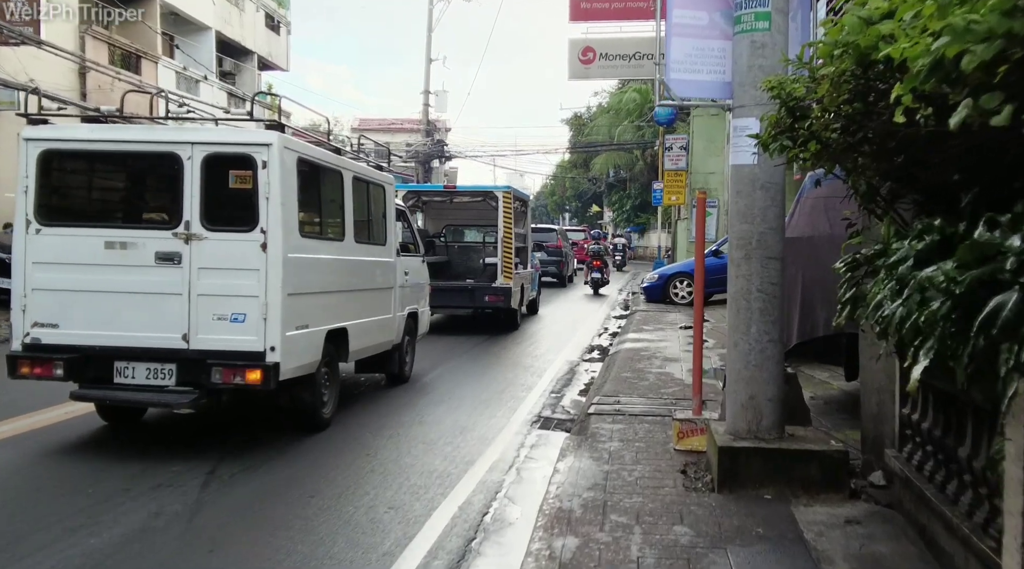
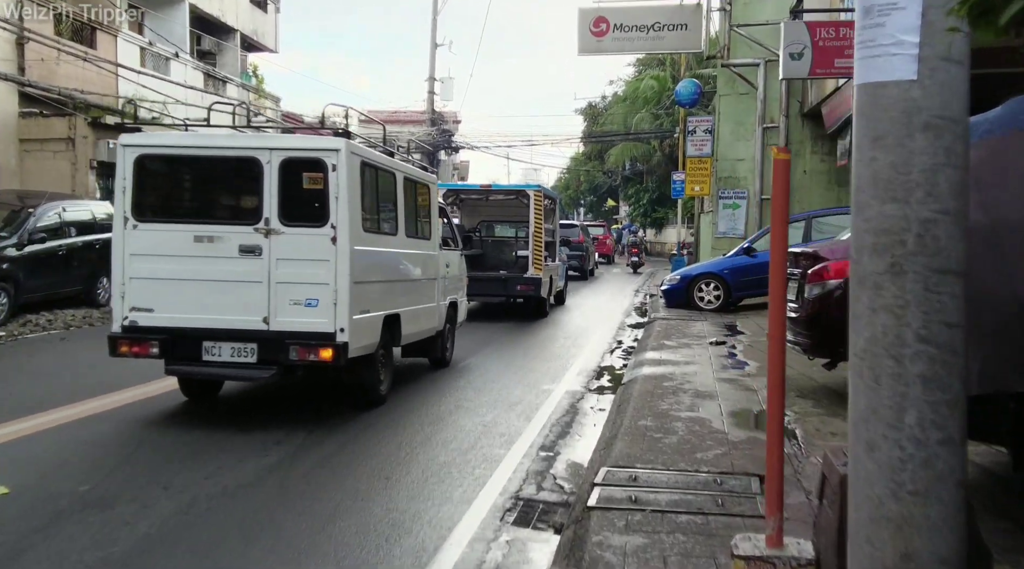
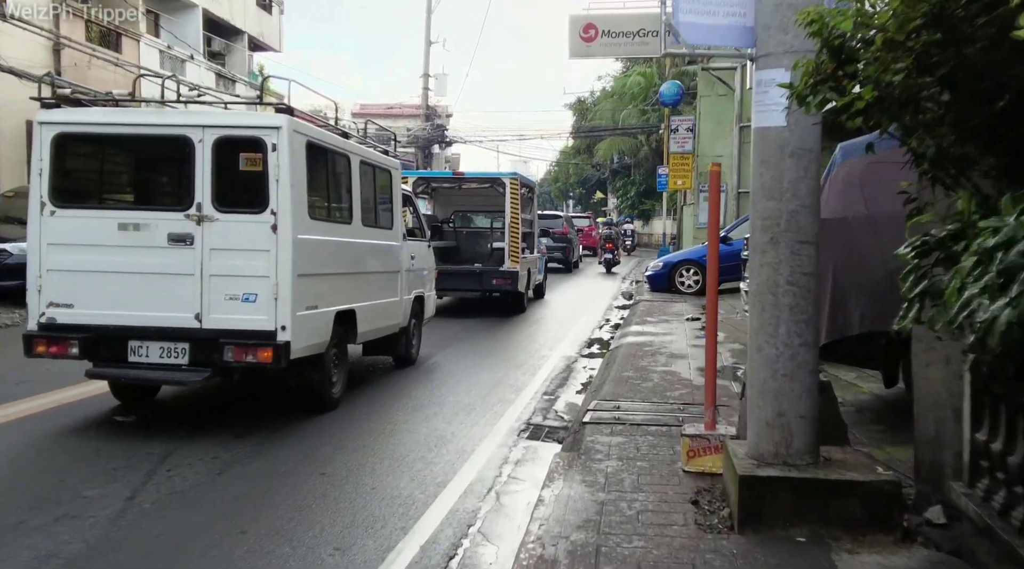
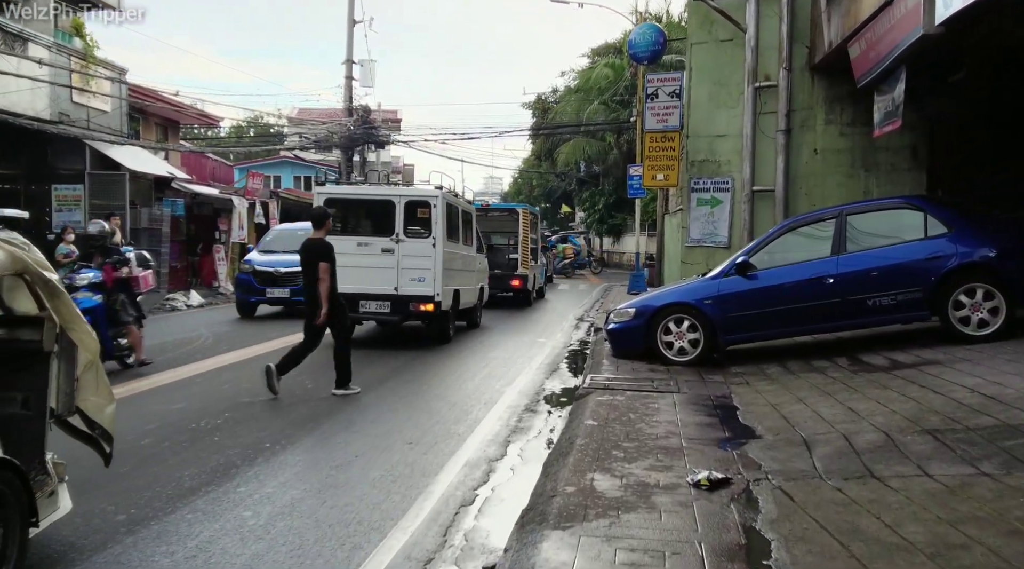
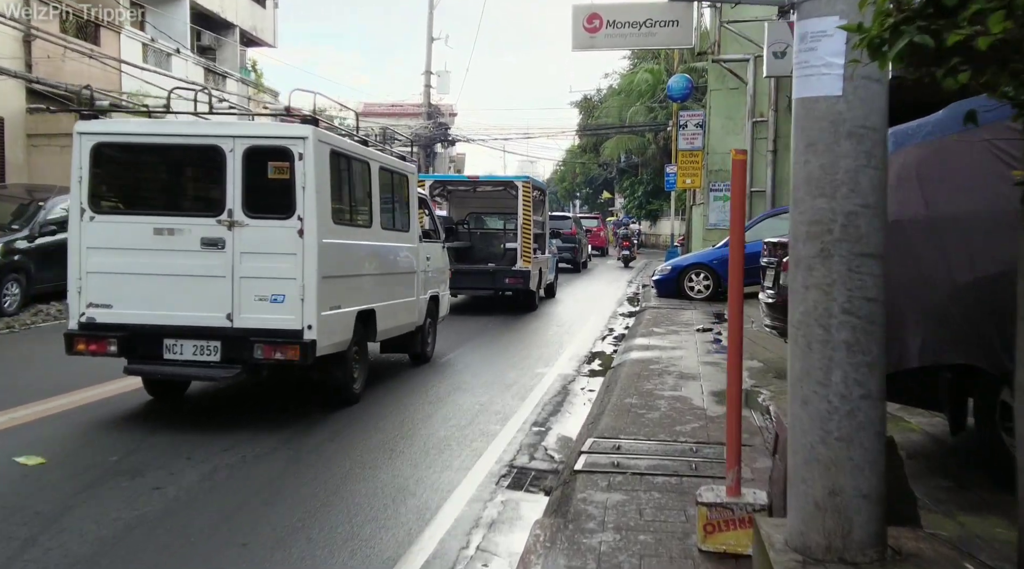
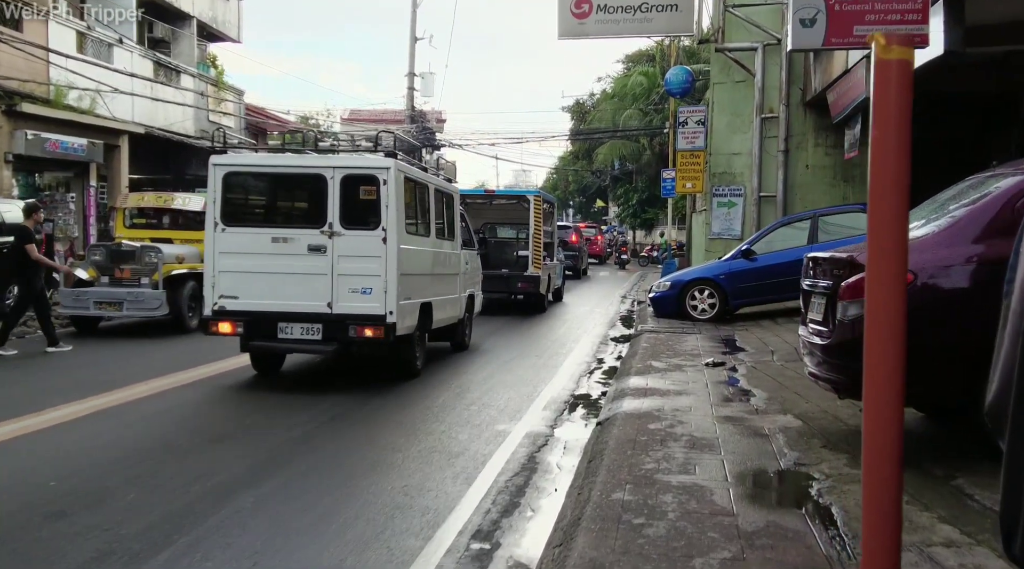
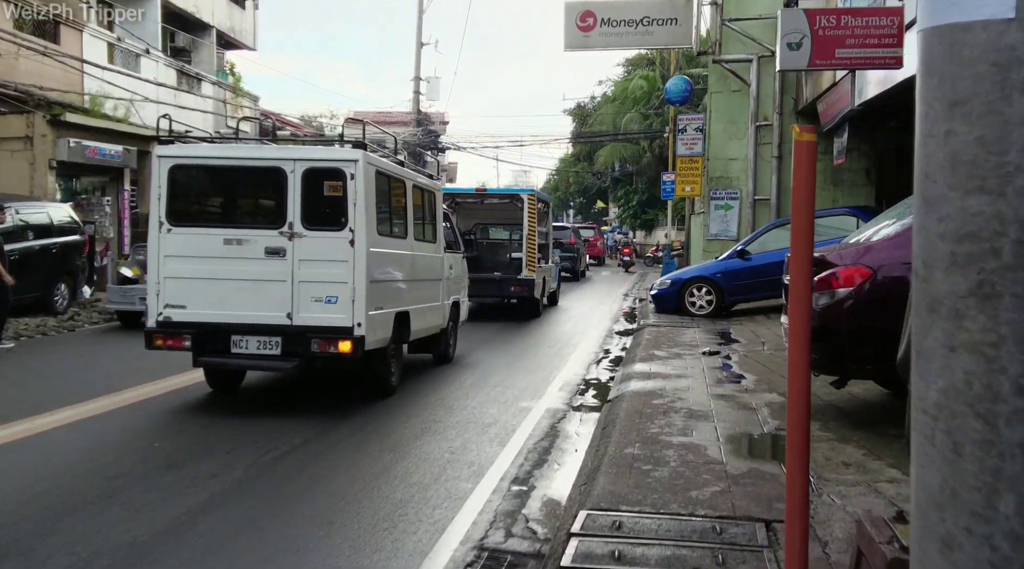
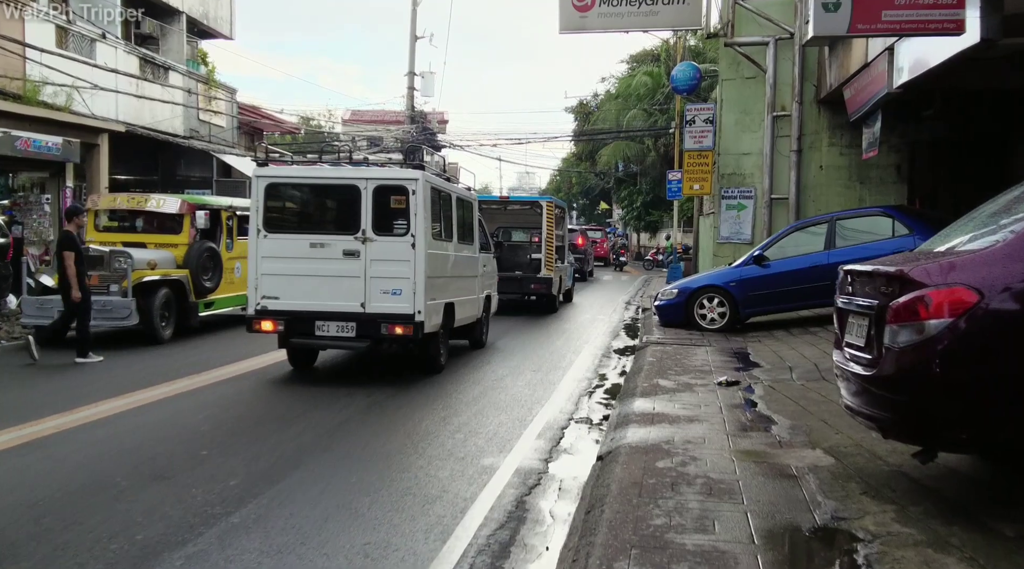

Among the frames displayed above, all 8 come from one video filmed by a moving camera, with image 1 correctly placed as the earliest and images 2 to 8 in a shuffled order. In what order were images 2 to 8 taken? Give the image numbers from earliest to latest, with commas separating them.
3, 5, 2, 7, 6, 8, 4
